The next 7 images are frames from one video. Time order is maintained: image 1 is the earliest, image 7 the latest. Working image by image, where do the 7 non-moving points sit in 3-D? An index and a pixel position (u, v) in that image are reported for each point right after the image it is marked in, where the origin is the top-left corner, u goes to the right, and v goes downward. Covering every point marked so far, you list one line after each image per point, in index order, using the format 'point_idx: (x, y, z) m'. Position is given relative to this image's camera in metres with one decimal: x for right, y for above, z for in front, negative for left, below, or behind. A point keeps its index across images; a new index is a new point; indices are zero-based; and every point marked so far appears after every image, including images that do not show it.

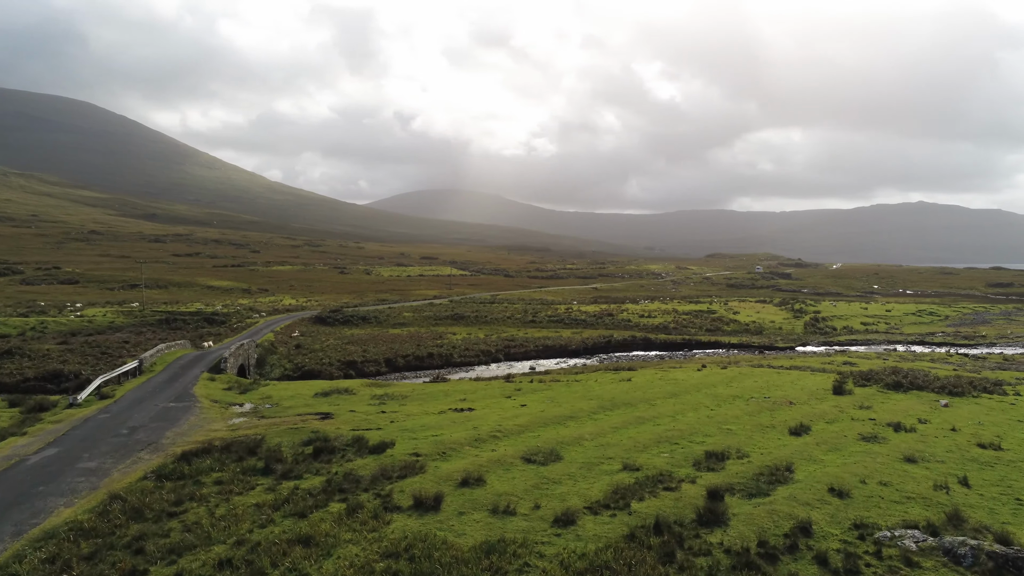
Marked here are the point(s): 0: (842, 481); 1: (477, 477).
0: (+8.0, -4.7, +18.0) m
1: (-0.8, -4.5, +17.7) m
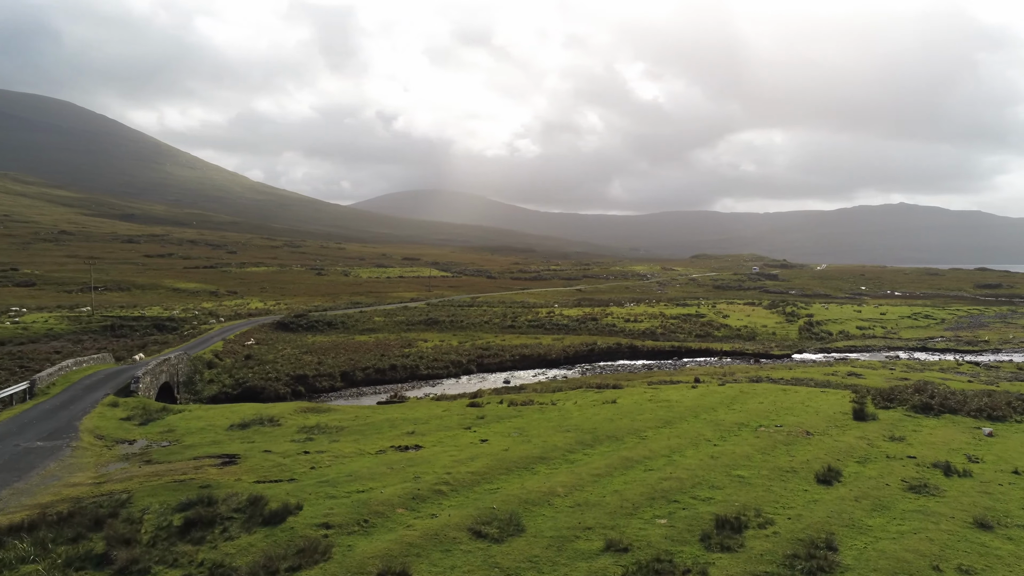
0: (+6.9, -4.9, +13.0) m
1: (-1.9, -4.7, +12.5) m
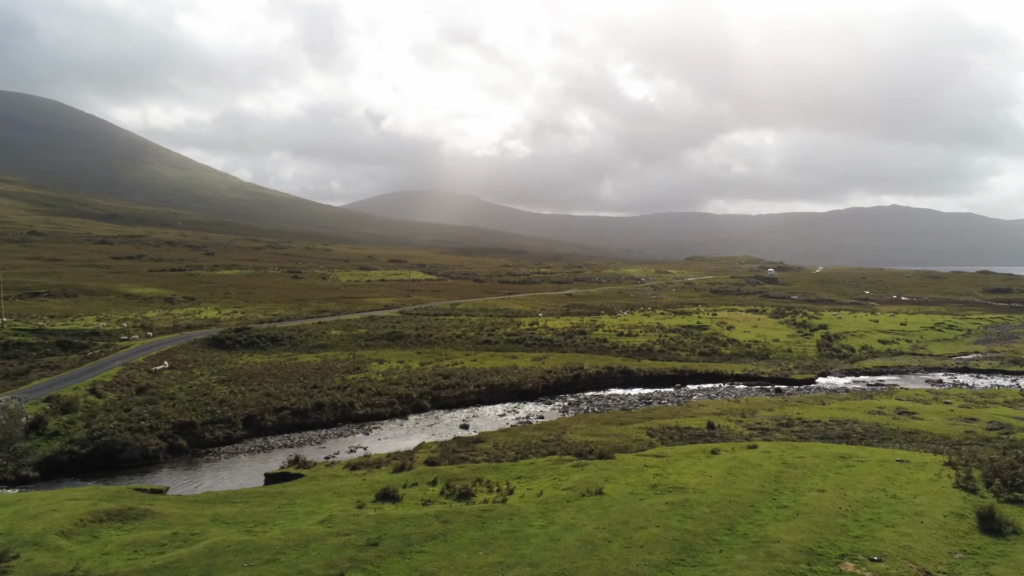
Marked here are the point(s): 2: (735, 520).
0: (+5.3, -5.6, +2.8) m
1: (-3.5, -5.4, +2.1) m
2: (+5.2, -5.4, +17.3) m
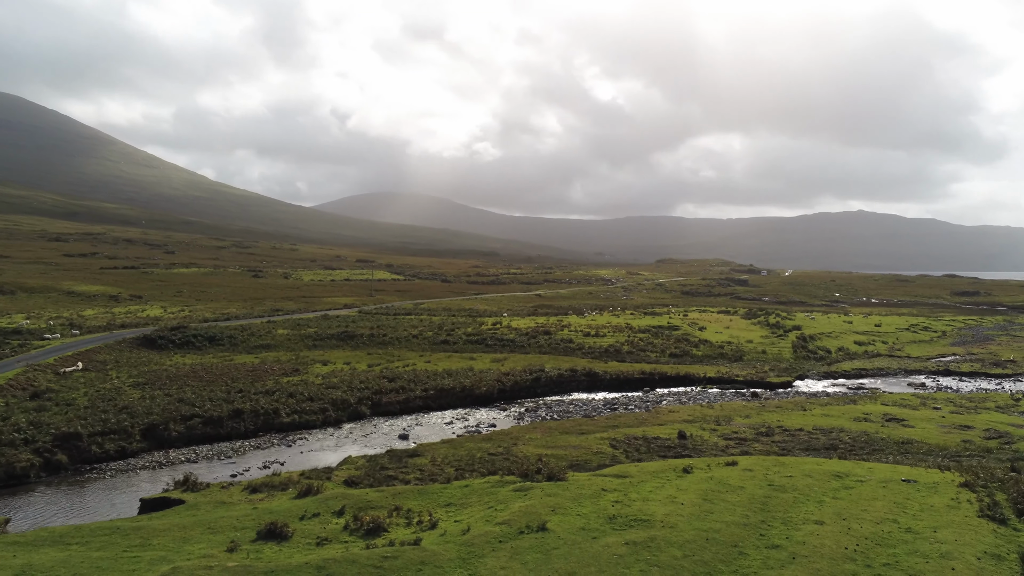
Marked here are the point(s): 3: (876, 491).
0: (+4.2, -5.2, -1.3) m
1: (-4.5, -4.9, -2.2) m
2: (+3.6, -5.0, +13.3) m
3: (+9.2, -5.1, +18.8) m
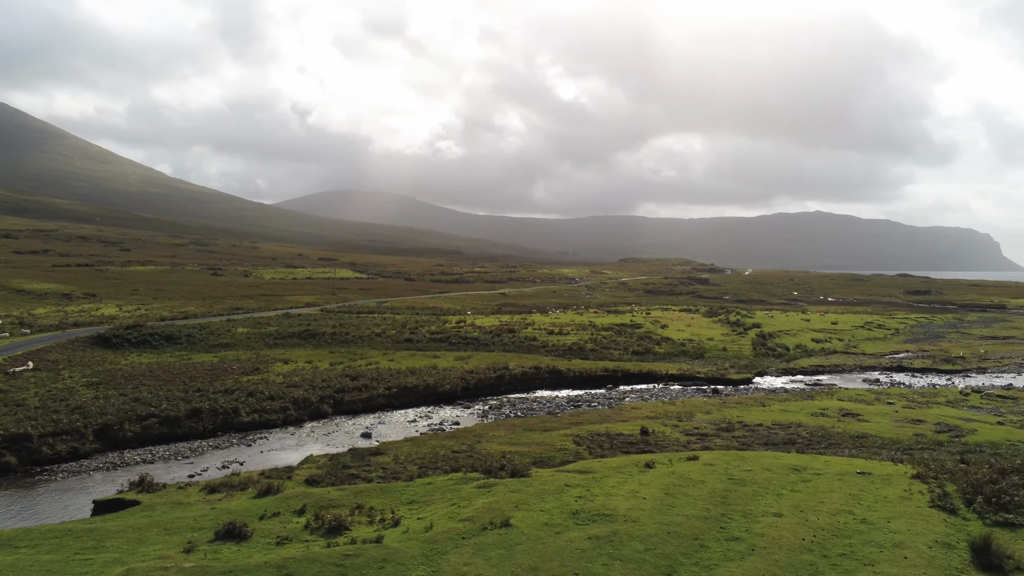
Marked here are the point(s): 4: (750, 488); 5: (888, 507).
0: (+4.3, -5.1, -1.1) m
1: (-4.4, -4.9, -2.5) m
2: (+2.9, -4.9, +13.4) m
3: (+8.3, -5.0, +19.2) m
4: (+5.9, -5.0, +18.6) m
5: (+8.5, -5.0, +17.0) m
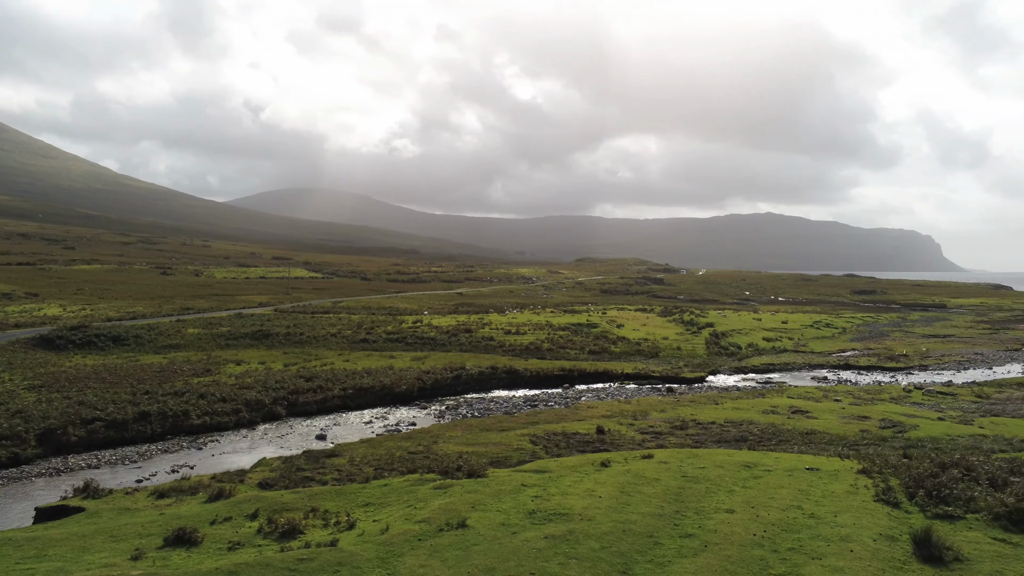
0: (+4.3, -5.1, -0.8) m
1: (-4.3, -4.9, -2.7) m
2: (+2.1, -4.9, +13.5) m
3: (+7.1, -5.1, +19.7) m
4: (+4.8, -5.0, +18.9) m
5: (+7.5, -5.0, +17.5) m
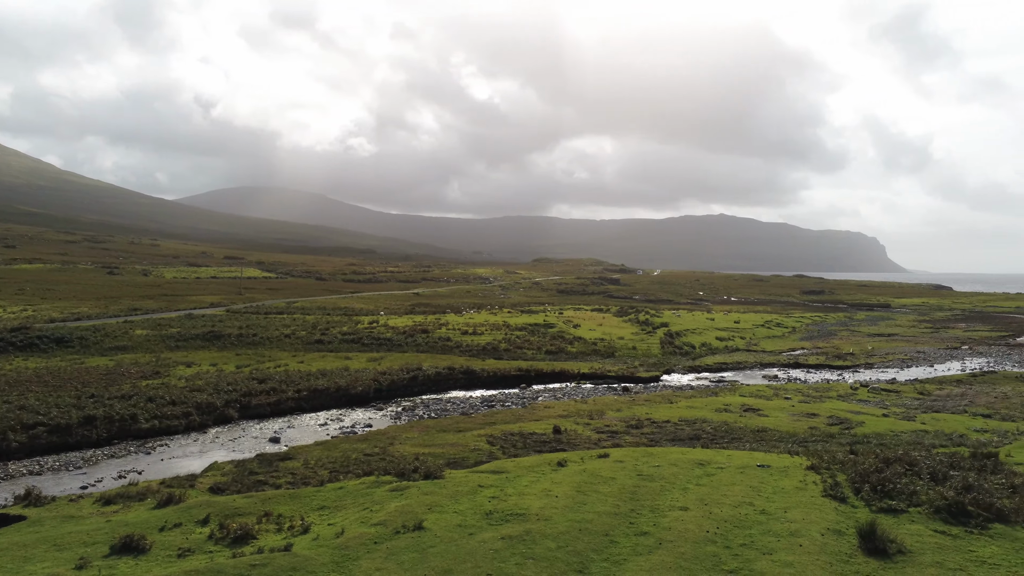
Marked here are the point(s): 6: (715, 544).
0: (+4.4, -5.2, -0.6) m
1: (-4.1, -4.9, -2.9) m
2: (+1.4, -5.0, +13.7) m
3: (+6.0, -5.1, +20.1) m
4: (+3.7, -5.0, +19.2) m
5: (+6.5, -5.0, +17.9) m
6: (+4.0, -5.0, +14.7) m
